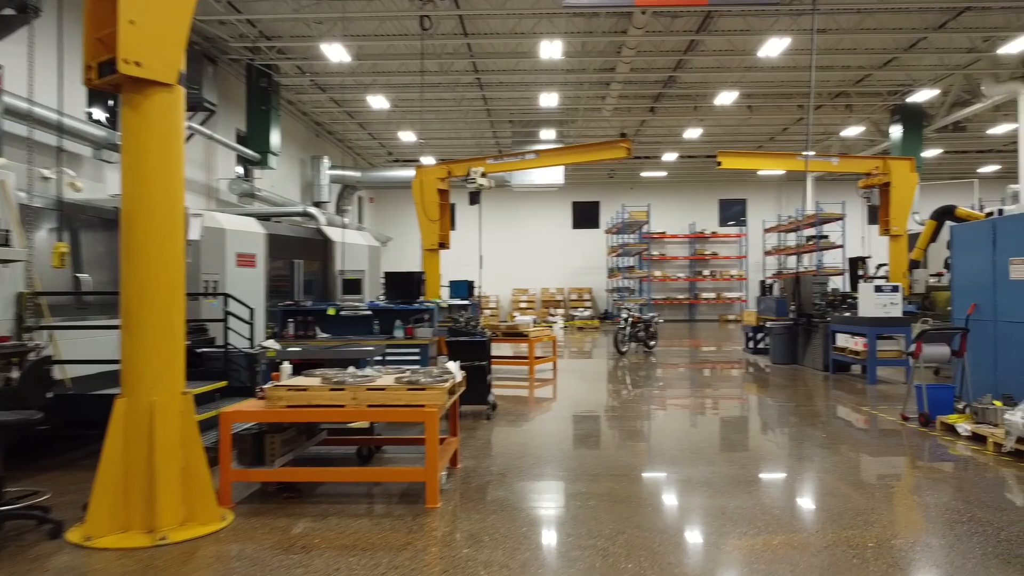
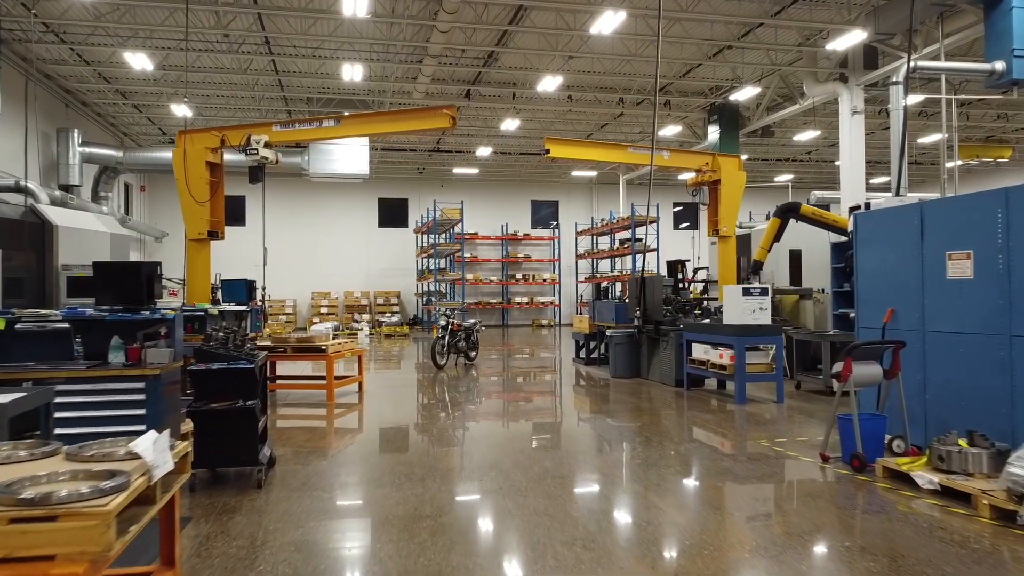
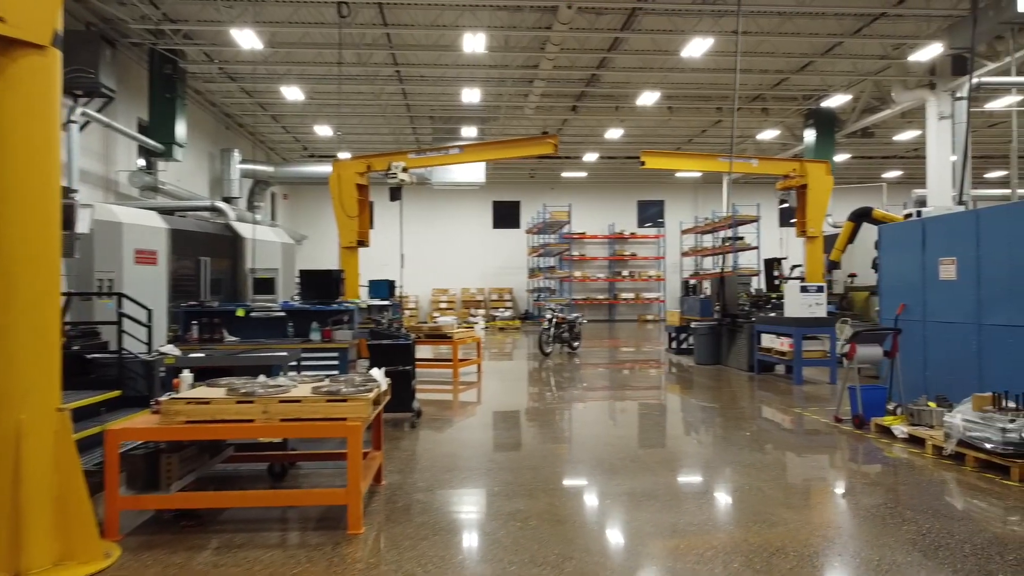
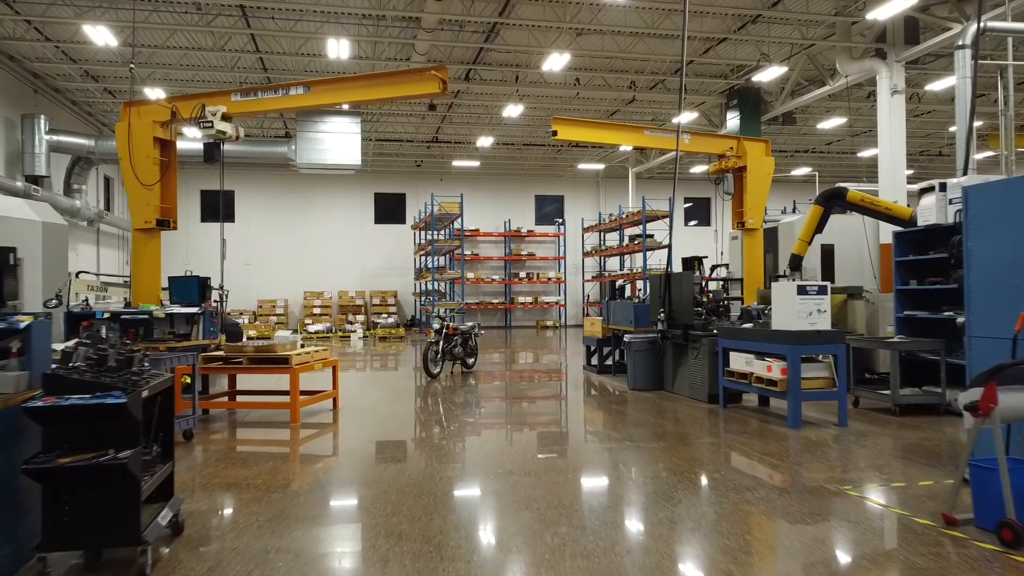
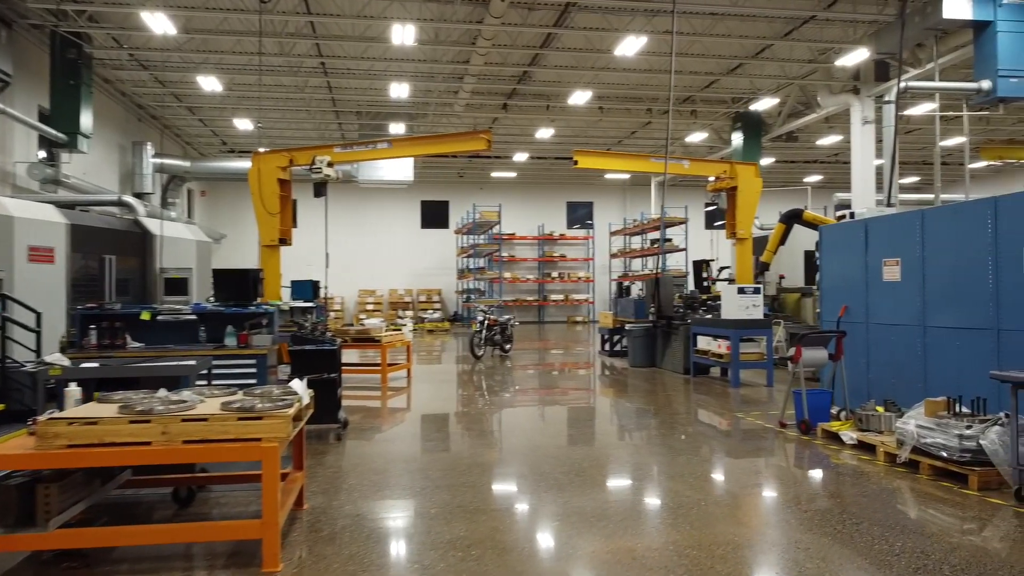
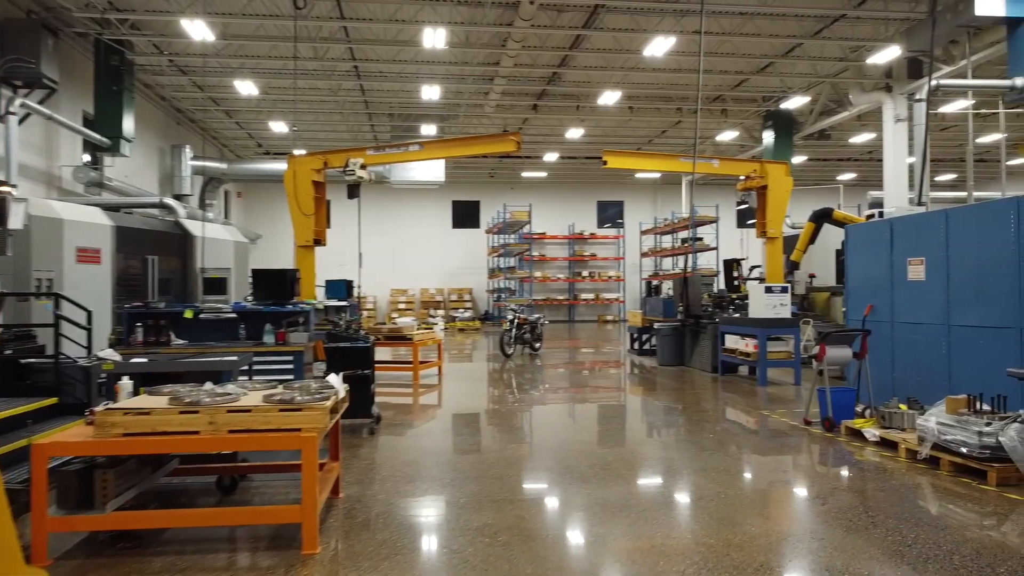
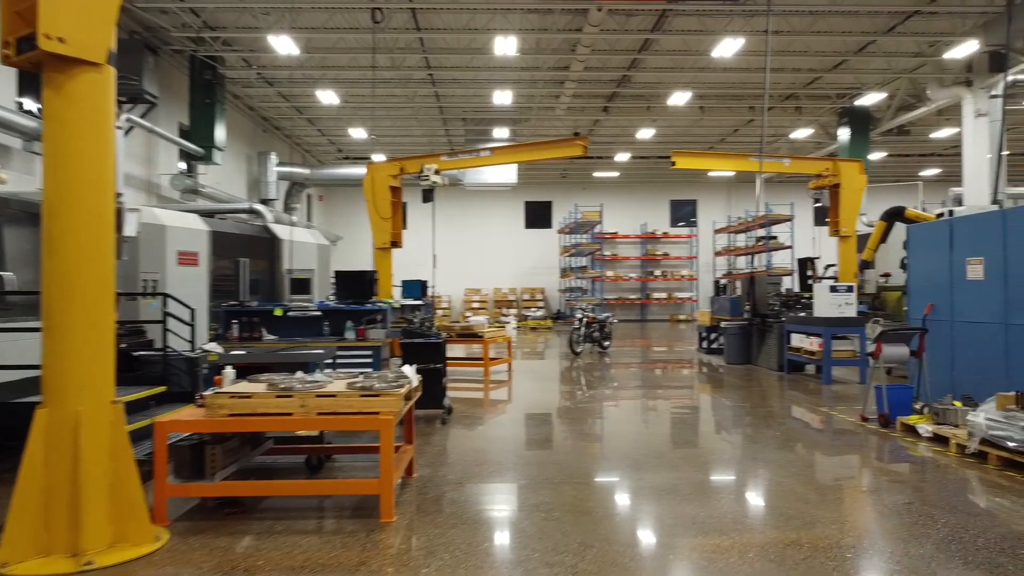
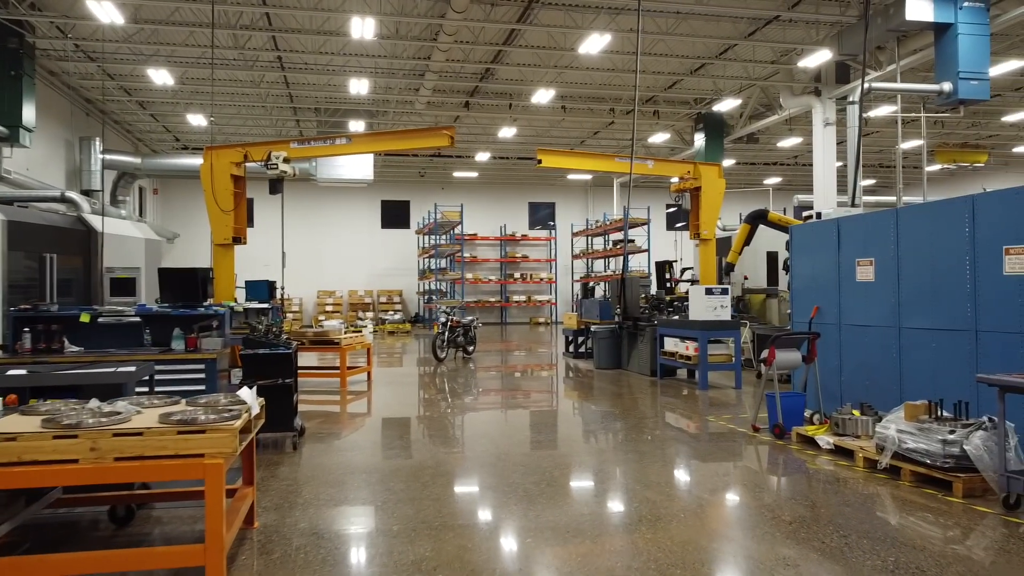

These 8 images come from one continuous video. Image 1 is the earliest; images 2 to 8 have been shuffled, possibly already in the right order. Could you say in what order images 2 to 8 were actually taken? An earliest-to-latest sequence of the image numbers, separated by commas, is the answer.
7, 3, 6, 5, 8, 2, 4
